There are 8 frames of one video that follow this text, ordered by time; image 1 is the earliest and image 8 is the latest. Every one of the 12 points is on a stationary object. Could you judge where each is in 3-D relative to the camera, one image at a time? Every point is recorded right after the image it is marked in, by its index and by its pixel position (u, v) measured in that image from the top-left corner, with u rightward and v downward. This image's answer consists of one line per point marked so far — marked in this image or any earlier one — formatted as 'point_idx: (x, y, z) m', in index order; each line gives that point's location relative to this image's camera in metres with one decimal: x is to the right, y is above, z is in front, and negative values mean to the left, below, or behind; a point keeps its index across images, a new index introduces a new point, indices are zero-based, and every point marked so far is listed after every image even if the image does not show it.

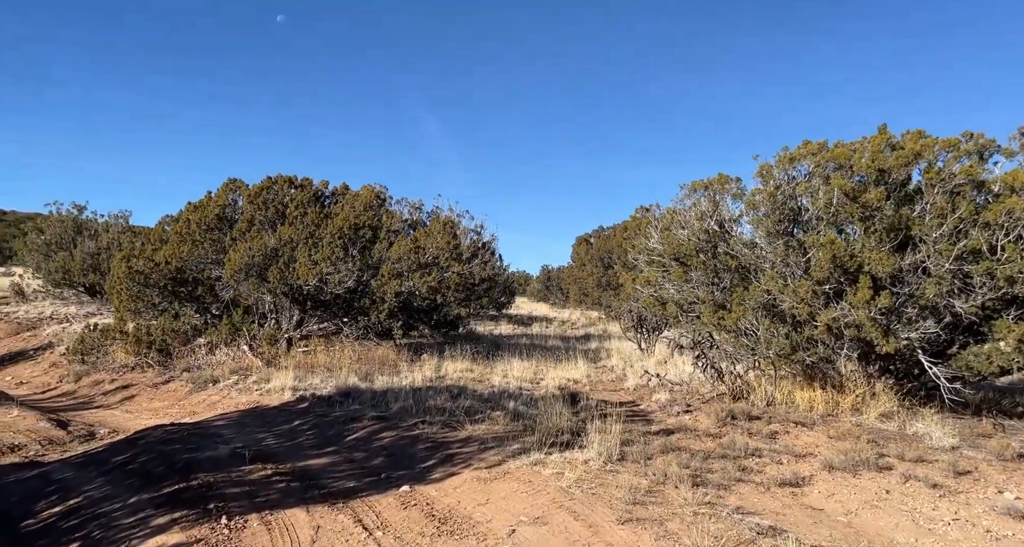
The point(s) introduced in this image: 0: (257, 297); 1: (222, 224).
0: (-4.8, -0.4, +13.2) m
1: (-6.3, +1.2, +15.1) m
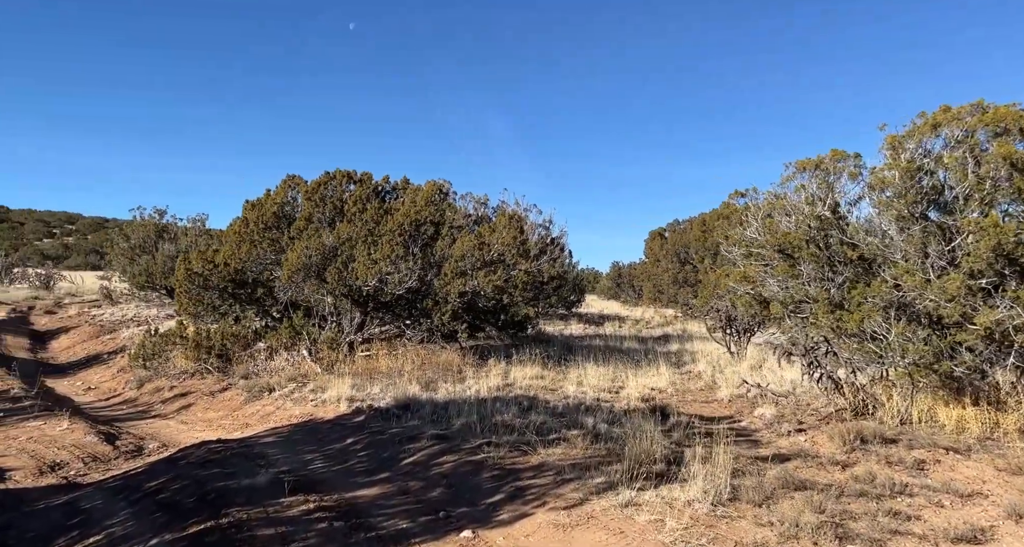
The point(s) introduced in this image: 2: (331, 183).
0: (-3.6, -0.4, +12.5) m
1: (-4.9, +1.1, +14.6) m
2: (-3.6, +1.8, +13.7) m
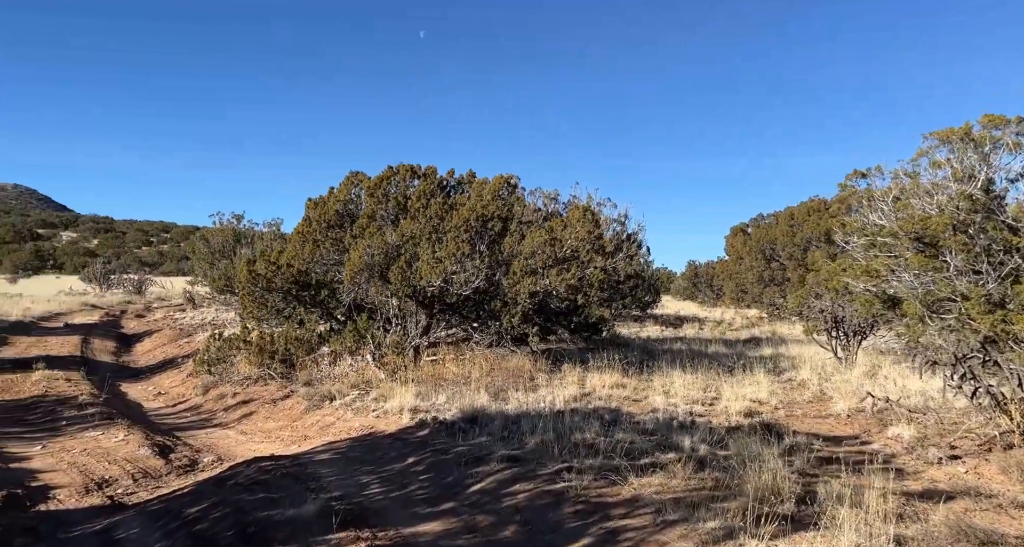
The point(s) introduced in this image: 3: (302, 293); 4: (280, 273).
0: (-2.3, -0.4, +11.9) m
1: (-3.4, +1.1, +14.0) m
2: (-2.2, +1.8, +13.0) m
3: (-4.0, -0.4, +13.2) m
4: (-4.3, 0.0, +12.9) m
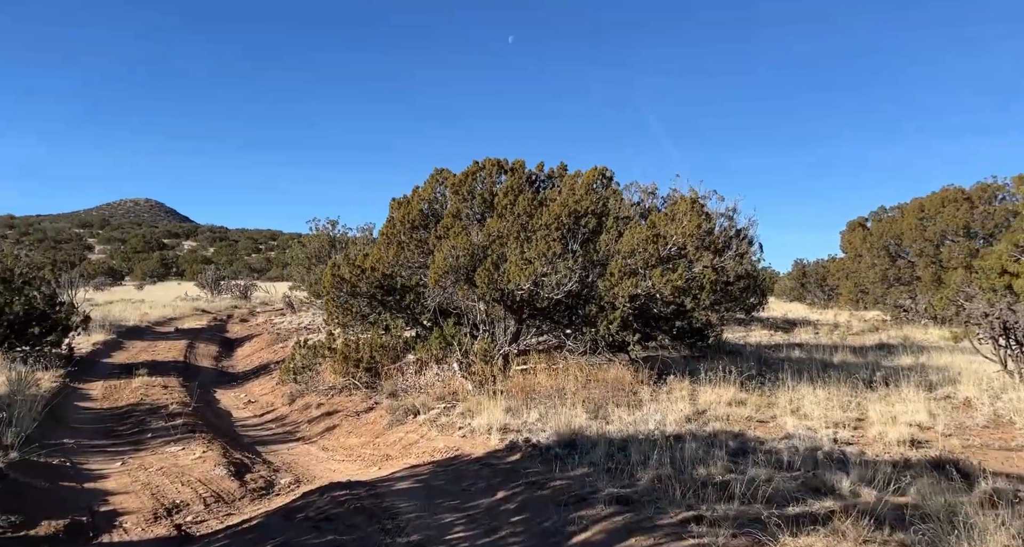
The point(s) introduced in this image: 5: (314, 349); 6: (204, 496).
0: (-0.7, -0.5, +11.1) m
1: (-1.6, +1.0, +13.3) m
2: (-0.6, +1.8, +12.2) m
3: (-2.3, -0.4, +12.6) m
4: (-2.7, -0.1, +12.4) m
5: (-3.8, -1.4, +13.1) m
6: (-3.2, -2.3, +7.2) m
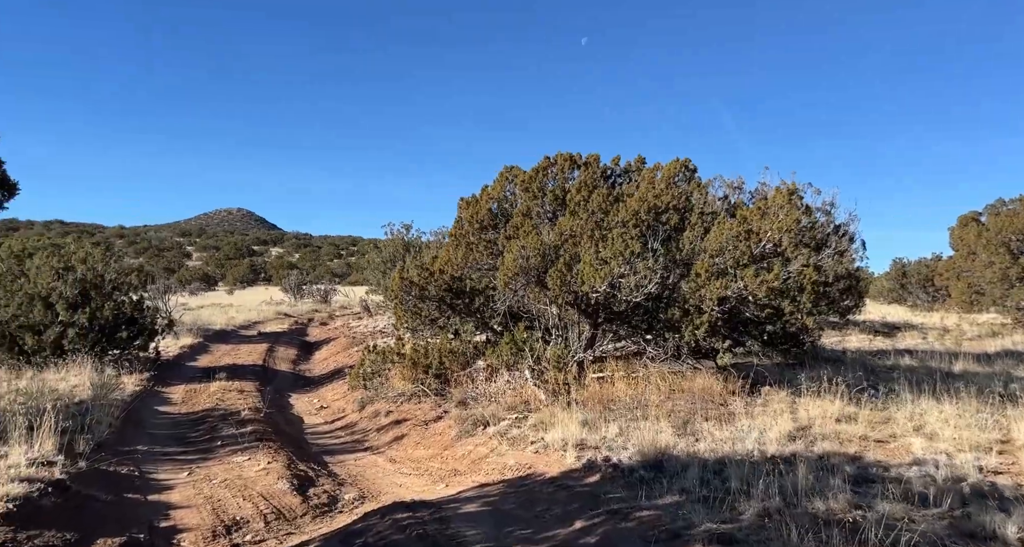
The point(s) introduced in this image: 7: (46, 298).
0: (+0.4, -0.5, +10.4) m
1: (-0.3, +1.0, +12.8) m
2: (+0.7, +1.7, +11.5) m
3: (-1.0, -0.5, +12.2) m
4: (-1.4, -0.1, +11.9) m
5: (-2.4, -1.5, +12.8) m
6: (-2.4, -2.4, +6.8) m
7: (-10.6, -0.5, +15.8) m
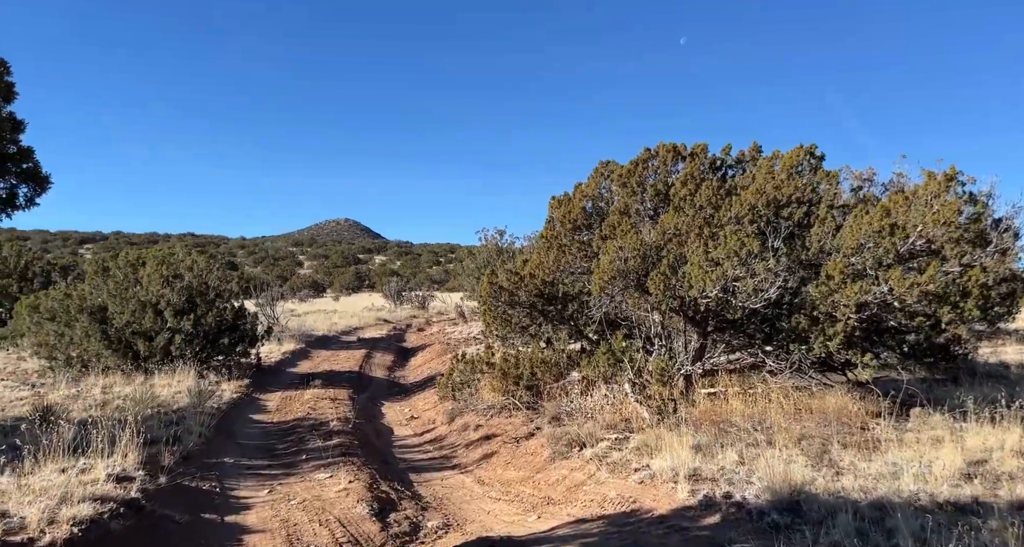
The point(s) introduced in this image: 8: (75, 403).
0: (+1.7, -0.6, +9.5) m
1: (+1.4, +0.9, +11.9) m
2: (+2.1, +1.7, +10.5) m
3: (+0.6, -0.6, +11.4) m
4: (+0.2, -0.2, +11.2) m
5: (-0.7, -1.6, +12.1) m
6: (-1.5, -2.4, +6.2) m
7: (-8.4, -0.7, +16.3) m
8: (-7.5, -2.2, +11.9) m
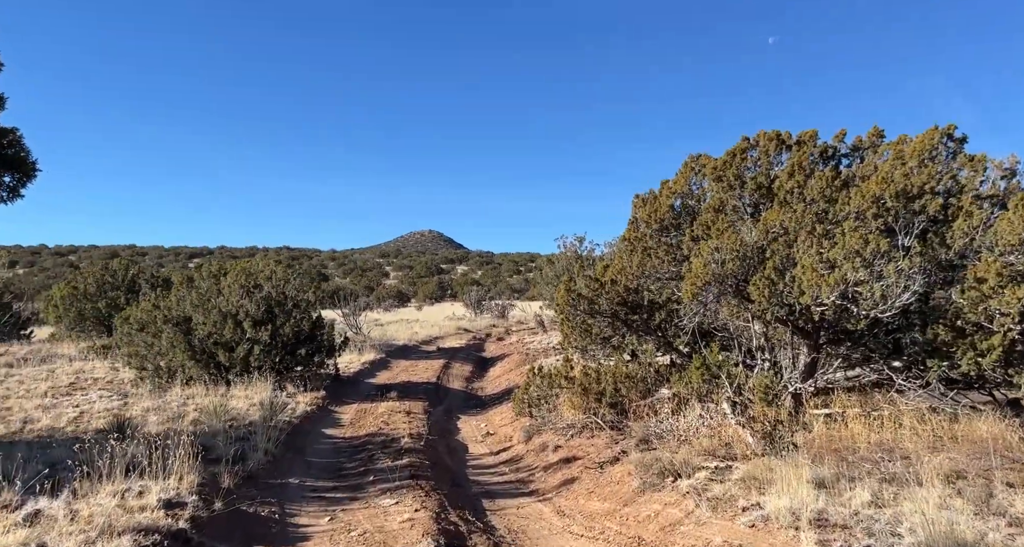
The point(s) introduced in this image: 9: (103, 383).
0: (+2.7, -0.6, +8.3) m
1: (+2.7, +0.8, +10.8) m
2: (+3.2, +1.6, +9.4) m
3: (+1.8, -0.7, +10.4) m
4: (+1.4, -0.3, +10.2) m
5: (+0.6, -1.7, +11.2) m
6: (-0.9, -2.5, +5.5) m
7: (-6.5, -1.0, +16.3) m
8: (-6.2, -2.4, +11.8) m
9: (-10.5, -2.8, +17.8) m
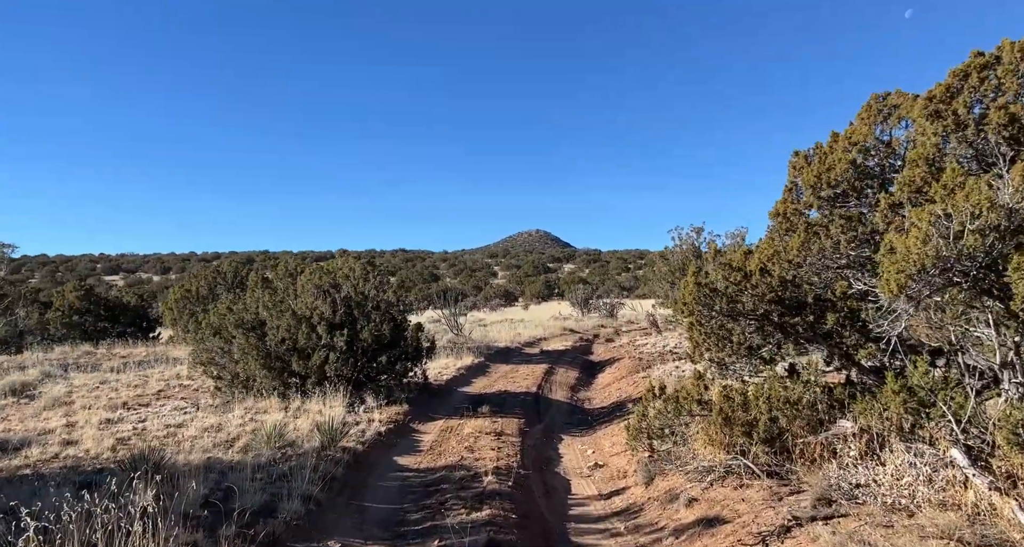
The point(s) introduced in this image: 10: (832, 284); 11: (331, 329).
0: (+3.7, -0.5, +5.3) m
1: (+3.9, +1.0, +7.8) m
2: (+4.3, +1.8, +6.3) m
3: (+3.1, -0.5, +7.5) m
4: (+2.6, -0.1, +7.4) m
5: (+2.1, -1.6, +8.5) m
6: (-0.3, -2.4, +3.1) m
7: (-4.3, -1.0, +14.6) m
8: (-4.6, -2.4, +10.2) m
9: (-7.9, -2.9, +16.7) m
10: (+3.5, -0.1, +7.5) m
11: (-3.8, -1.2, +14.6) m
